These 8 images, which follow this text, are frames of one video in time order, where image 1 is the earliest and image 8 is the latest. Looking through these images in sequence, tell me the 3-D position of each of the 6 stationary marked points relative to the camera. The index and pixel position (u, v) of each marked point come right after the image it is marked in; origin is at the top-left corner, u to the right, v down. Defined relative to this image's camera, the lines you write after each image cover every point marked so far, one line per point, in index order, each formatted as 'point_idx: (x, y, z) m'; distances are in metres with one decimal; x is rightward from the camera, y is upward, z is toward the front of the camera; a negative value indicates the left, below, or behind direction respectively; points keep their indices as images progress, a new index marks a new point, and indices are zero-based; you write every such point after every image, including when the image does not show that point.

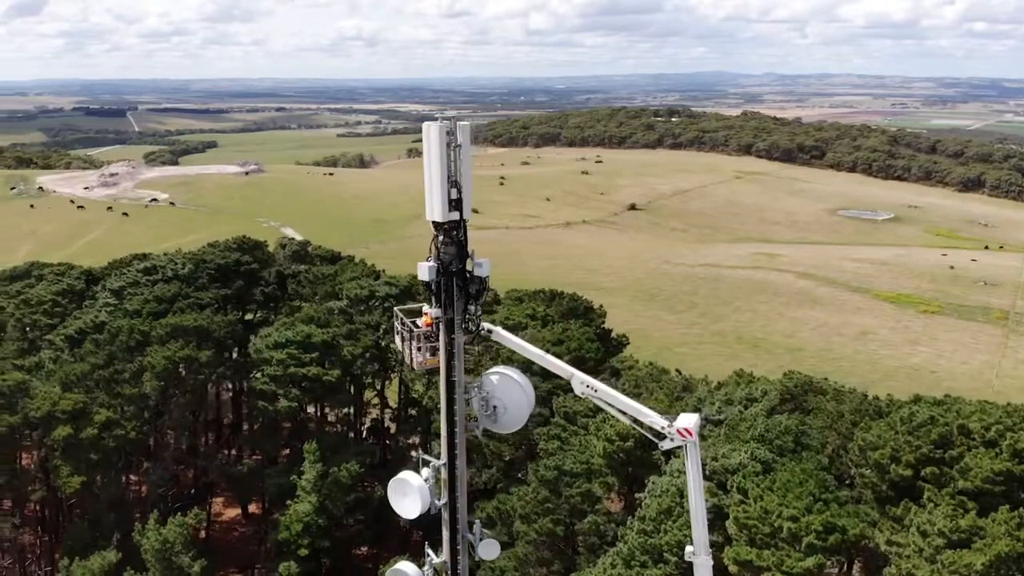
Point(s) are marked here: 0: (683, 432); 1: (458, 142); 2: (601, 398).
0: (+3.0, -2.6, +15.3) m
1: (-0.9, +2.5, +14.7) m
2: (+1.6, -2.0, +15.9) m
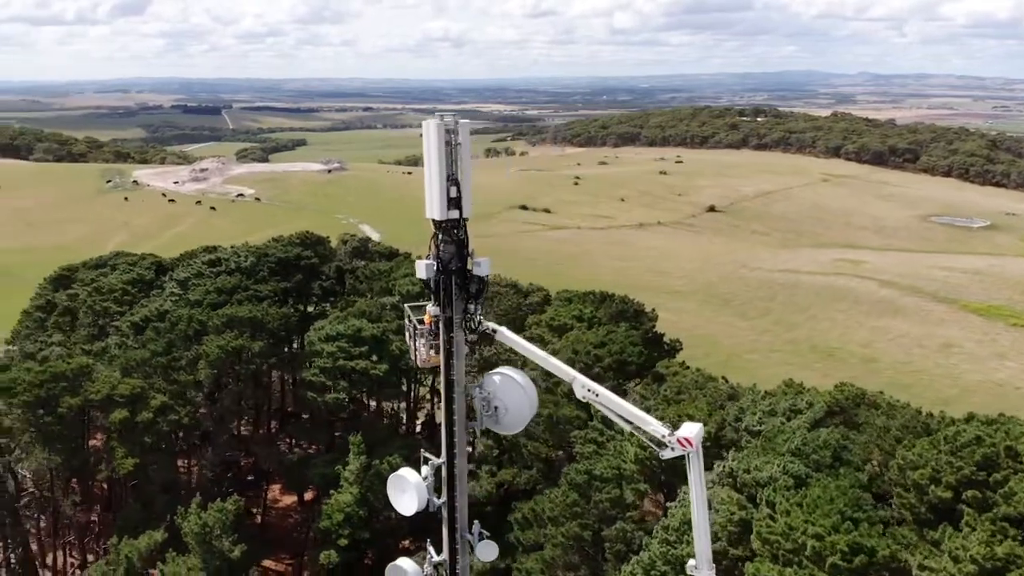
0: (+3.0, -2.6, +14.9) m
1: (-0.9, +2.5, +14.7) m
2: (+1.6, -2.1, +15.5) m
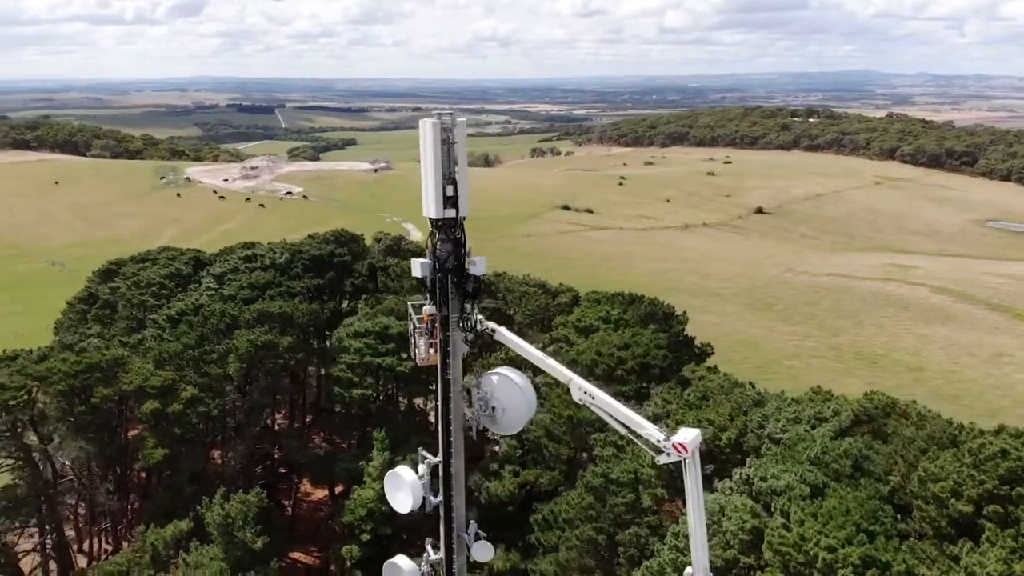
0: (+2.8, -2.7, +14.6) m
1: (-1.0, +2.5, +14.6) m
2: (+1.5, -2.1, +15.3) m
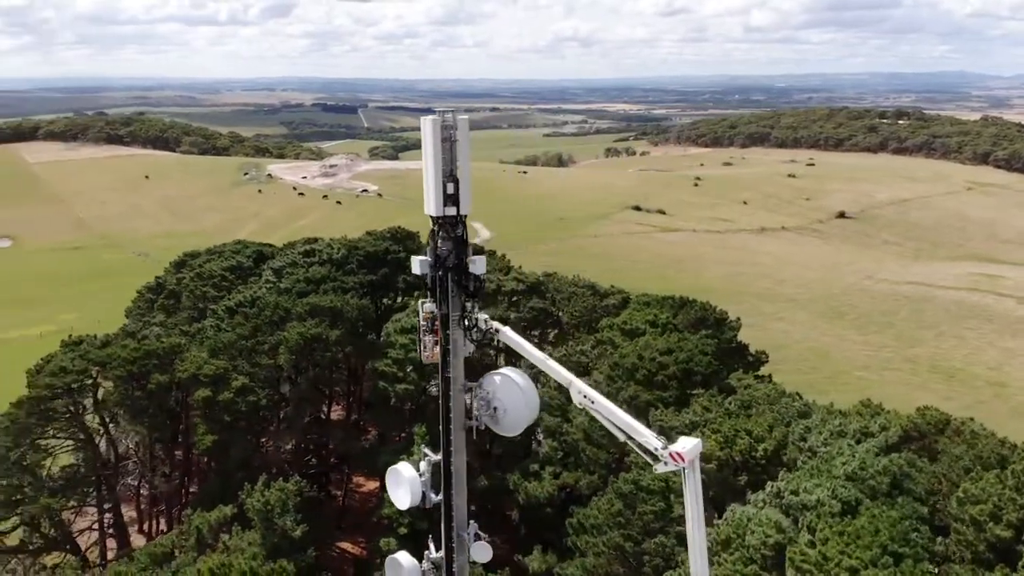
0: (+2.7, -2.8, +14.2) m
1: (-1.0, +2.5, +14.6) m
2: (+1.5, -2.1, +15.0) m
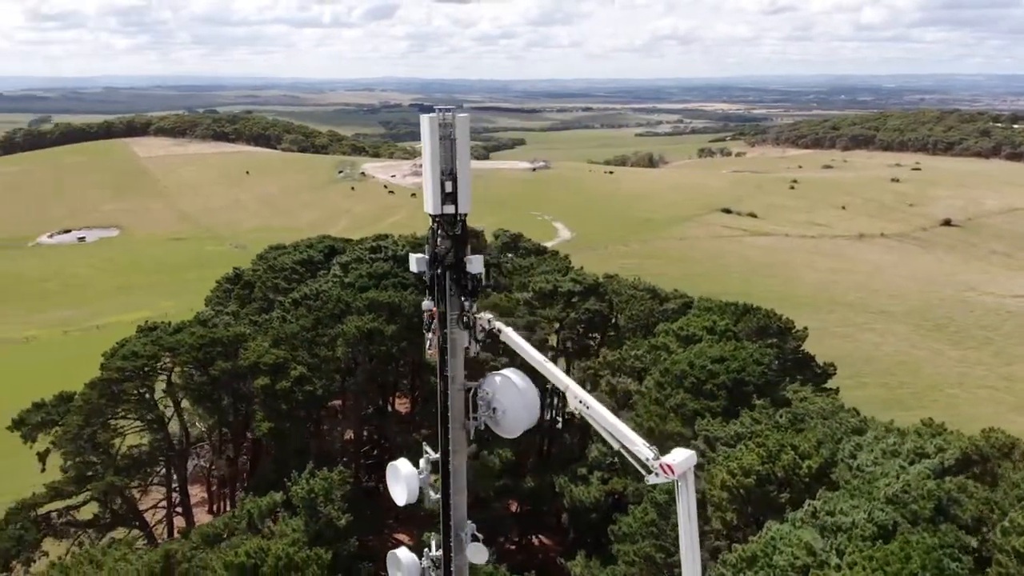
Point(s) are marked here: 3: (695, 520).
0: (+2.4, -2.8, +13.7) m
1: (-1.0, +2.6, +14.5) m
2: (+1.4, -2.2, +14.7) m
3: (+2.9, -3.8, +13.9) m
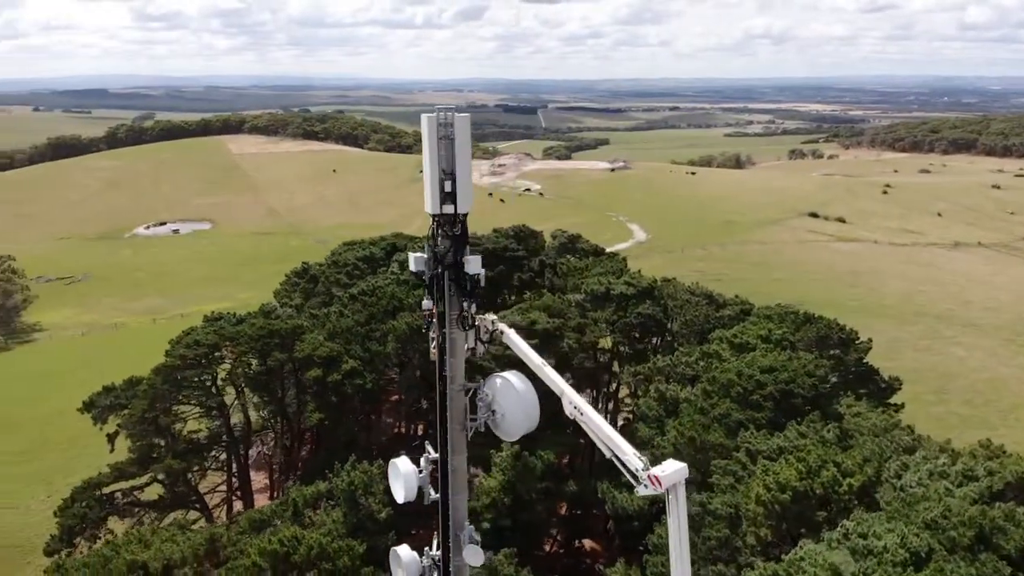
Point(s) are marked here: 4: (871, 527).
0: (+2.2, -2.9, +13.3) m
1: (-1.0, +2.6, +14.4) m
2: (+1.2, -2.2, +14.4) m
3: (+2.7, -3.9, +13.5) m
4: (+8.1, -5.4, +19.6) m
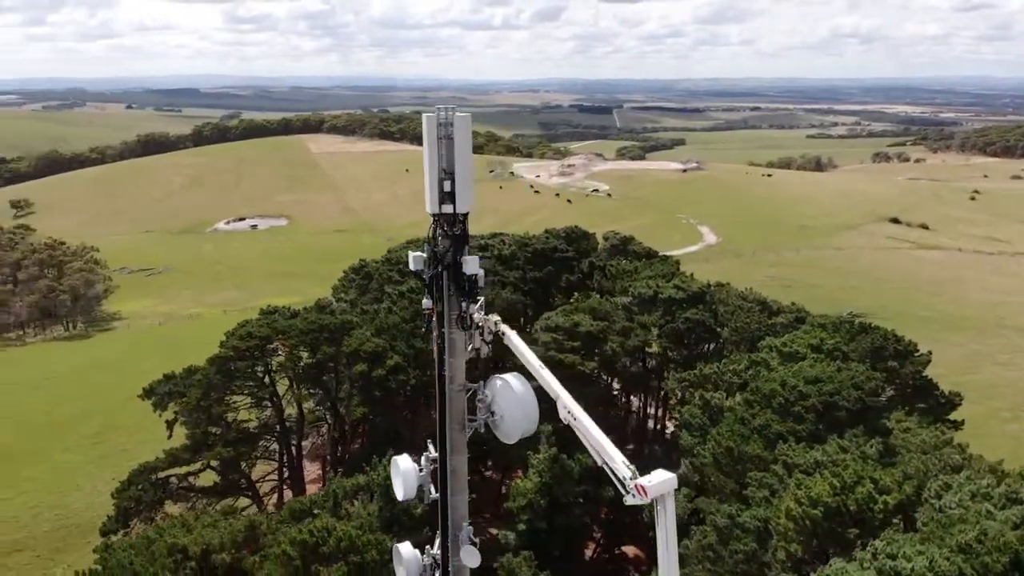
0: (+1.9, -3.0, +13.0) m
1: (-1.0, +2.6, +14.4) m
2: (+1.1, -2.3, +14.1) m
3: (+2.4, -3.9, +13.1) m
4: (+8.4, -5.6, +18.7) m
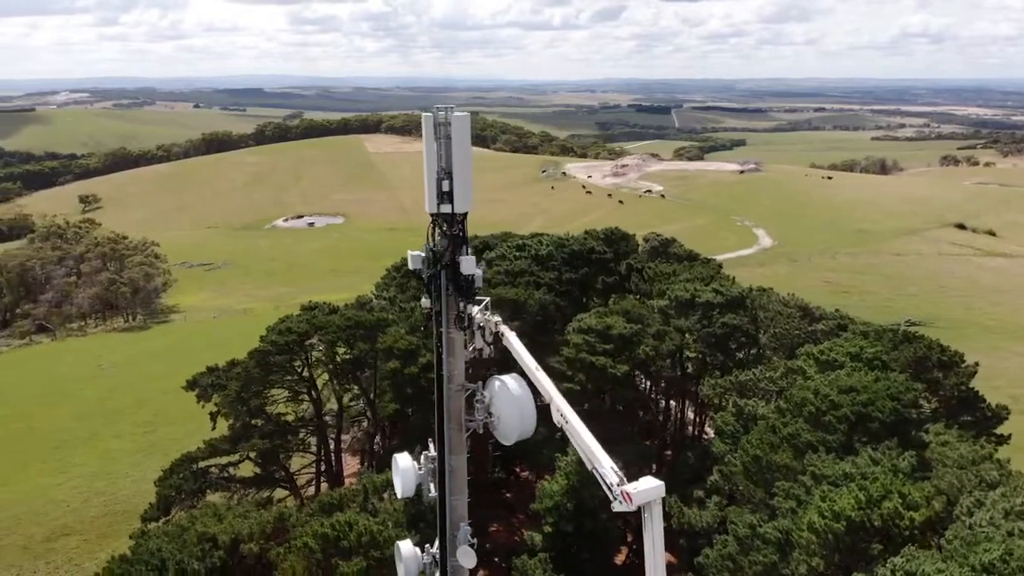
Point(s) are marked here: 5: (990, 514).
0: (+1.7, -3.0, +12.7) m
1: (-1.0, +2.6, +14.4) m
2: (+1.0, -2.3, +14.0) m
3: (+2.1, -4.0, +12.8) m
4: (+8.5, -5.7, +18.0) m
5: (+11.0, -5.2, +19.8) m
